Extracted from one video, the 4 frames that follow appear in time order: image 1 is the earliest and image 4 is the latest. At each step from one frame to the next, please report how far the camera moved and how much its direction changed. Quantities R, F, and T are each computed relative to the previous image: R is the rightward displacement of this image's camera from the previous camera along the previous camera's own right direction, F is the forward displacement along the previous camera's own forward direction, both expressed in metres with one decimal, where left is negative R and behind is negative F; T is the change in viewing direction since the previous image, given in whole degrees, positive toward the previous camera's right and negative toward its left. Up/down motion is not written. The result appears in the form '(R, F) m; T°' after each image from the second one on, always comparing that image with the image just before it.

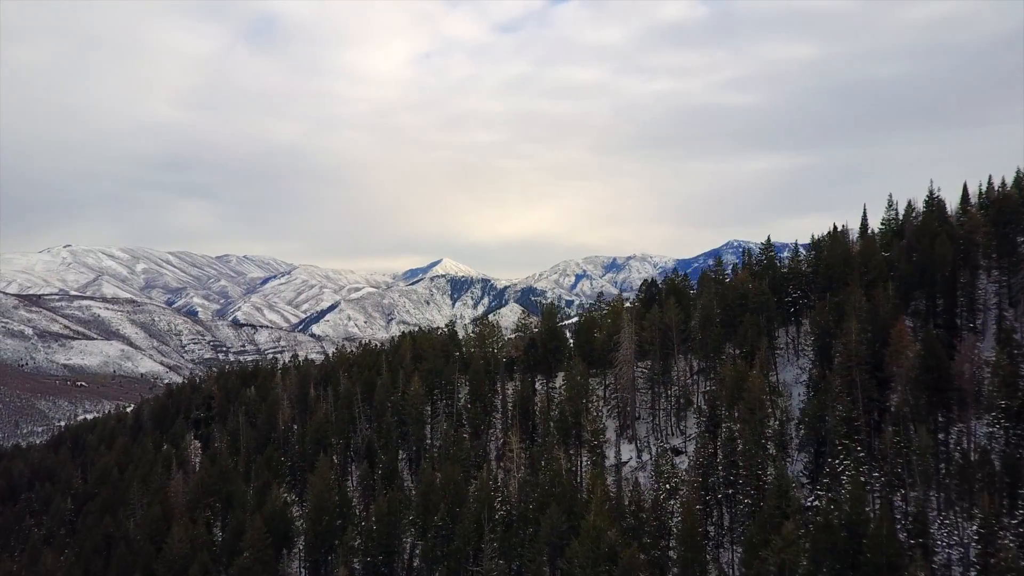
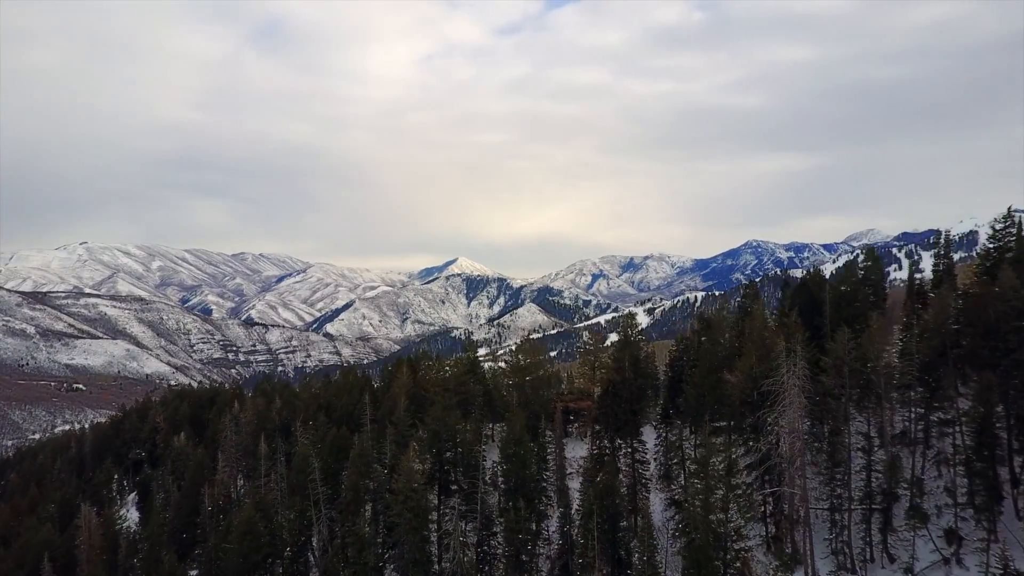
(-4.2, +33.7) m; -1°
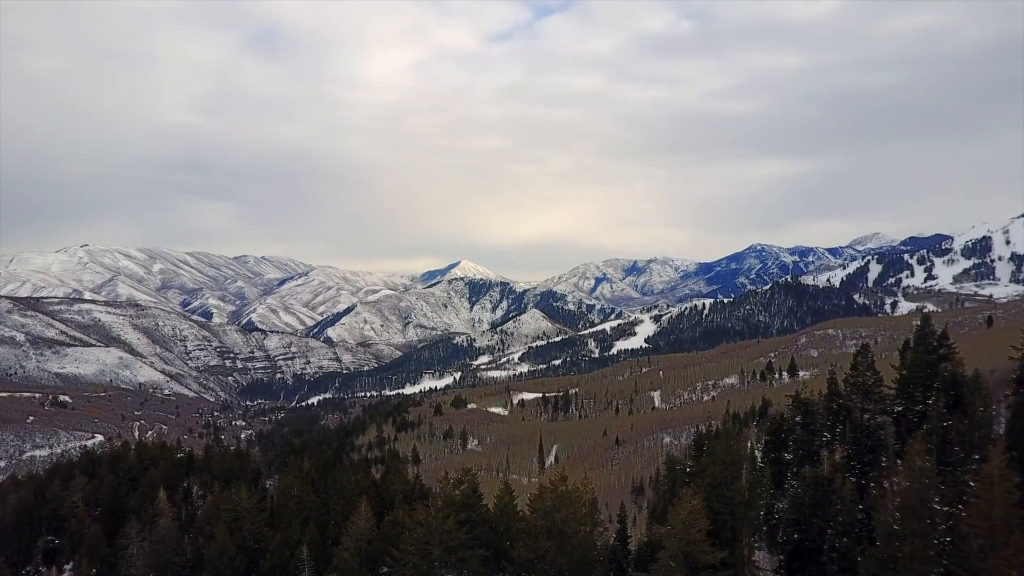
(-1.1, +19.9) m; 0°
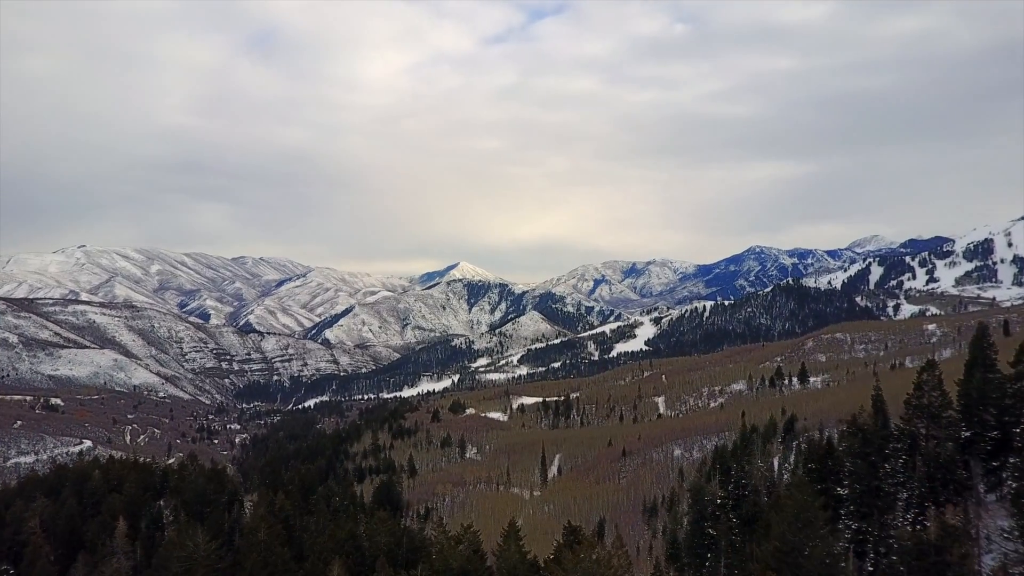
(-0.5, +6.4) m; 0°
